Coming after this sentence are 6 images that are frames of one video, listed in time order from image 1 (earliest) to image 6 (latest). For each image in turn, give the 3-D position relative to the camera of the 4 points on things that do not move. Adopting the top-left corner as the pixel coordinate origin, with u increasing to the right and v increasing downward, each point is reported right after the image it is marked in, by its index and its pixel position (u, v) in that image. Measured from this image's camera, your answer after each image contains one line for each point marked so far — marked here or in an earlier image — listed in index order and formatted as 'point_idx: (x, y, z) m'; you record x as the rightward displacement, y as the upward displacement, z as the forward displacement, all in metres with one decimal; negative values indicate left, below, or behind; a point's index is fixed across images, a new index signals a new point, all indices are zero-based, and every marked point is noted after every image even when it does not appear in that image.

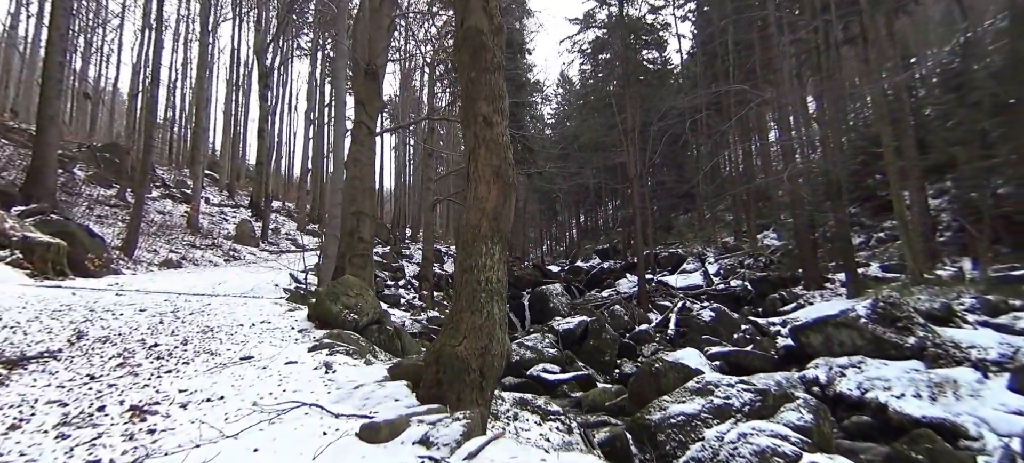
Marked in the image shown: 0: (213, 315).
0: (-3.9, -1.2, +6.0) m
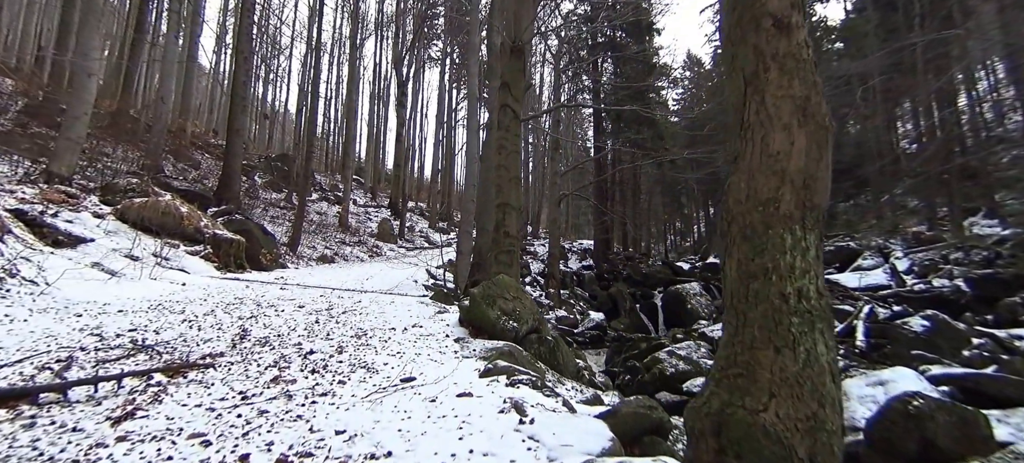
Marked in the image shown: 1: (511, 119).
0: (-1.9, -1.1, +6.0) m
1: (0.0, +1.7, +6.7) m
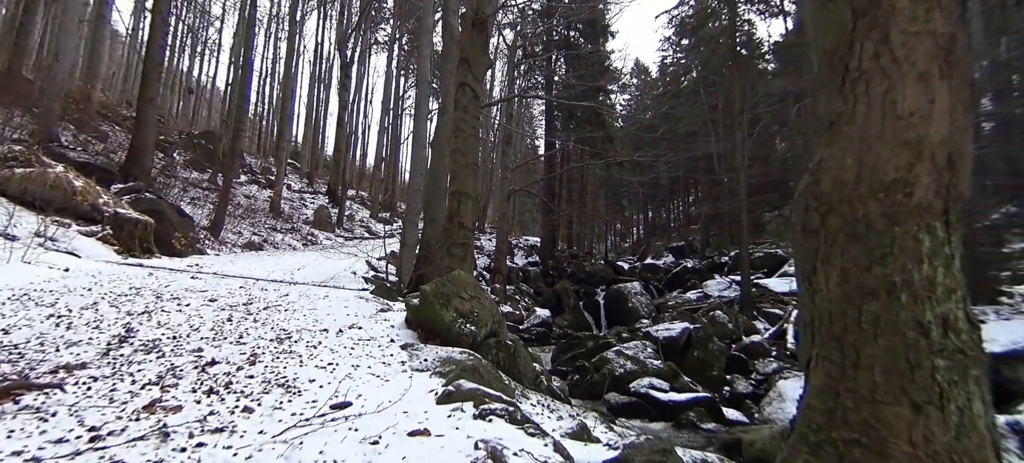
0: (-2.5, -0.9, +5.4) m
1: (-0.6, +1.8, +6.2) m
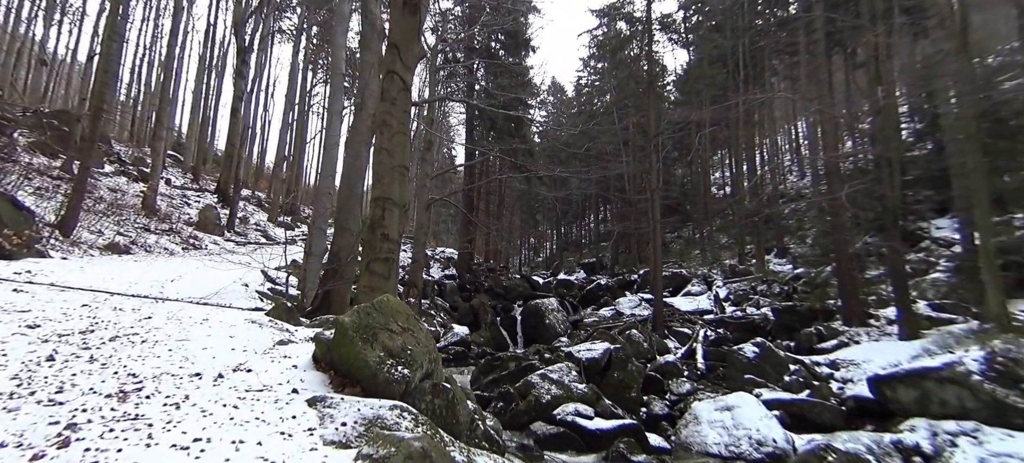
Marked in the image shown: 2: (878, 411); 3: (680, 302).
0: (-3.3, -1.0, +4.3) m
1: (-1.4, +1.6, +5.6) m
2: (+5.4, -2.6, +6.8) m
3: (+5.2, -2.1, +14.0) m
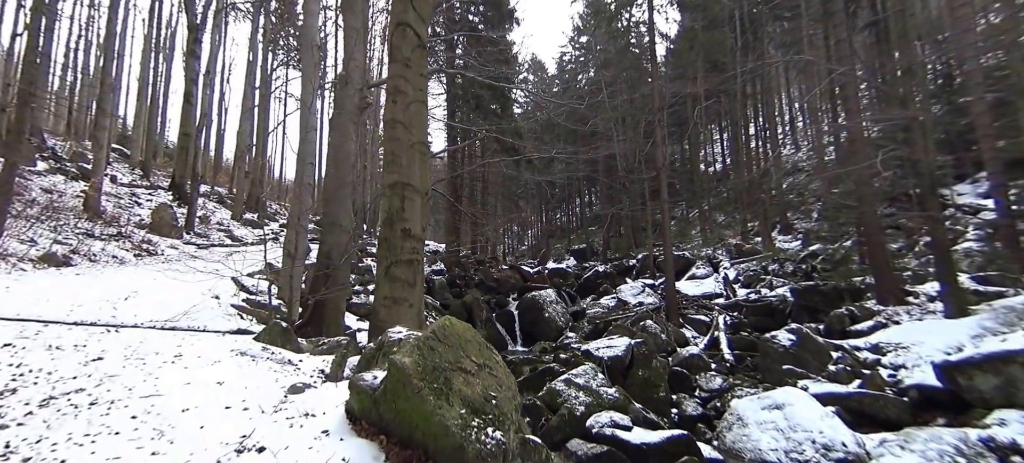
0: (-2.7, -1.0, +3.1) m
1: (-1.0, +1.7, +4.5) m
2: (+5.8, -2.3, +6.2) m
3: (+5.2, -1.6, +13.4) m
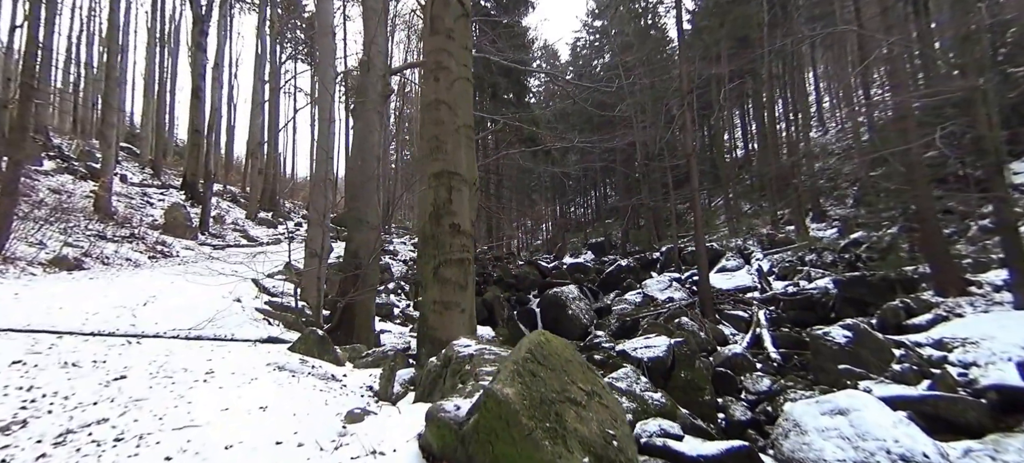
0: (-2.2, -1.0, +2.7) m
1: (-0.5, +1.7, +4.0) m
2: (+6.4, -2.1, +5.7) m
3: (+5.8, -1.4, +12.9) m
